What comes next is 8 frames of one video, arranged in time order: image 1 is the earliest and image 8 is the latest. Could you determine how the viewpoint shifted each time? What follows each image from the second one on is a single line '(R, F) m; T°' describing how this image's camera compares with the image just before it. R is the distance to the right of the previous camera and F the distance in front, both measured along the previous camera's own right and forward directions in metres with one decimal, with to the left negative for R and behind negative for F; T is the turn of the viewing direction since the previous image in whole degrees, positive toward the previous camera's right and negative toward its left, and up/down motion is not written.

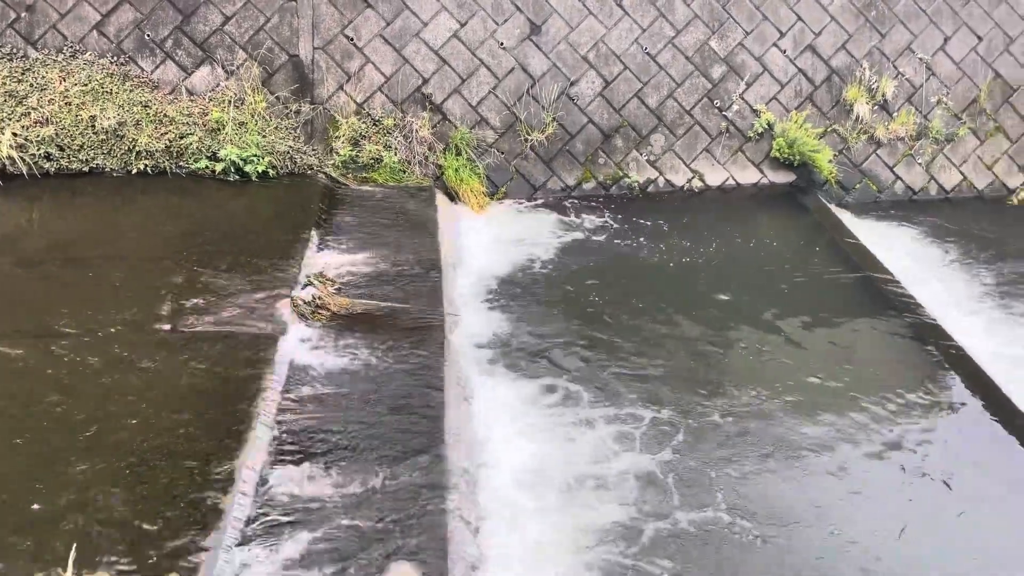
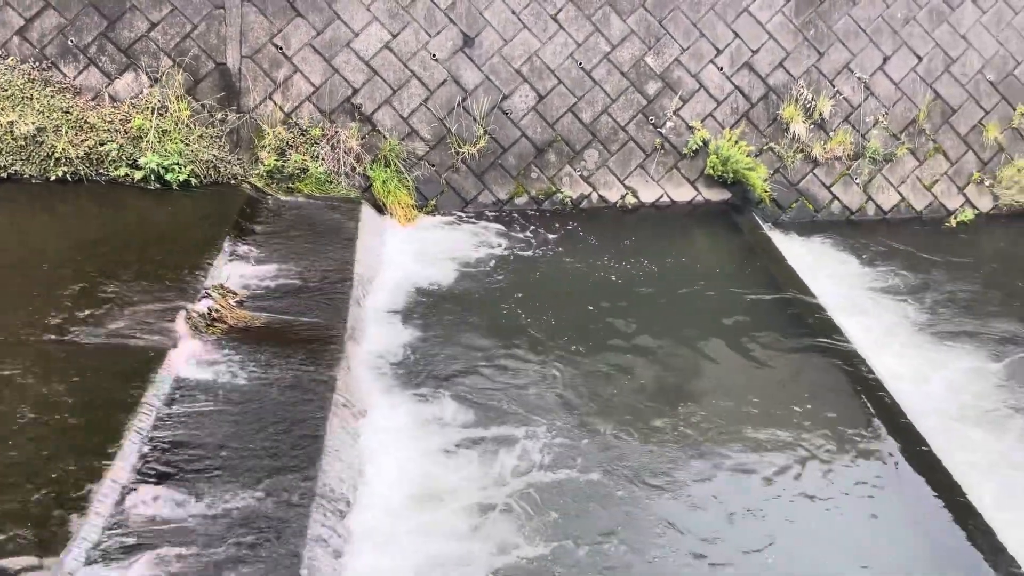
(+0.5, +0.1) m; 0°
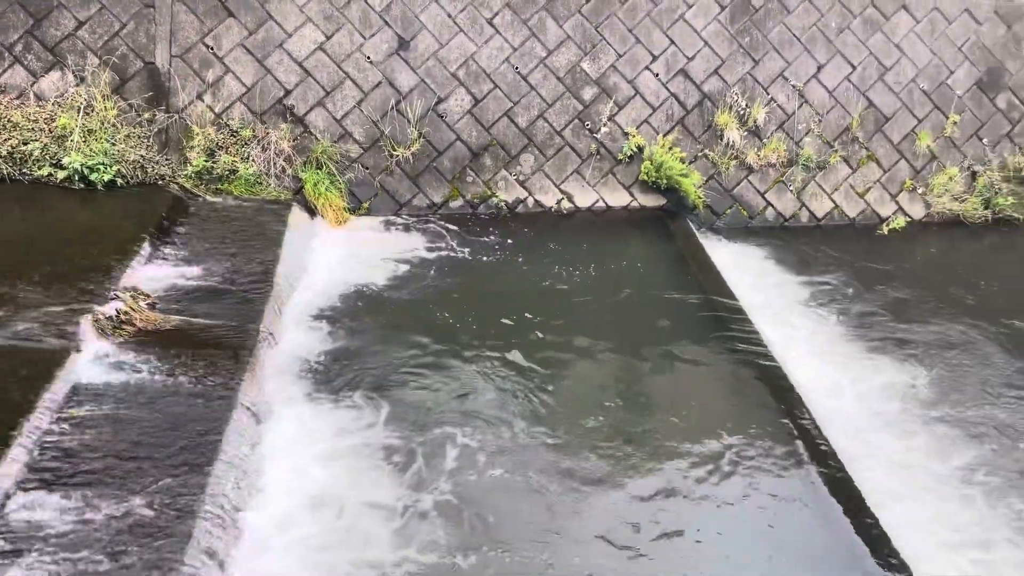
(+0.4, 0.0) m; +1°
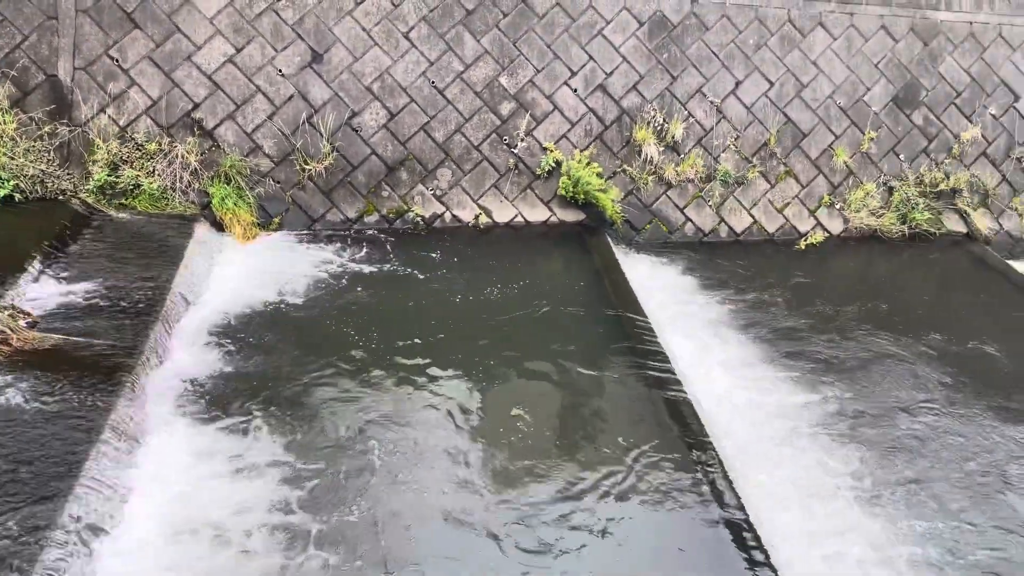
(+0.5, 0.0) m; +1°
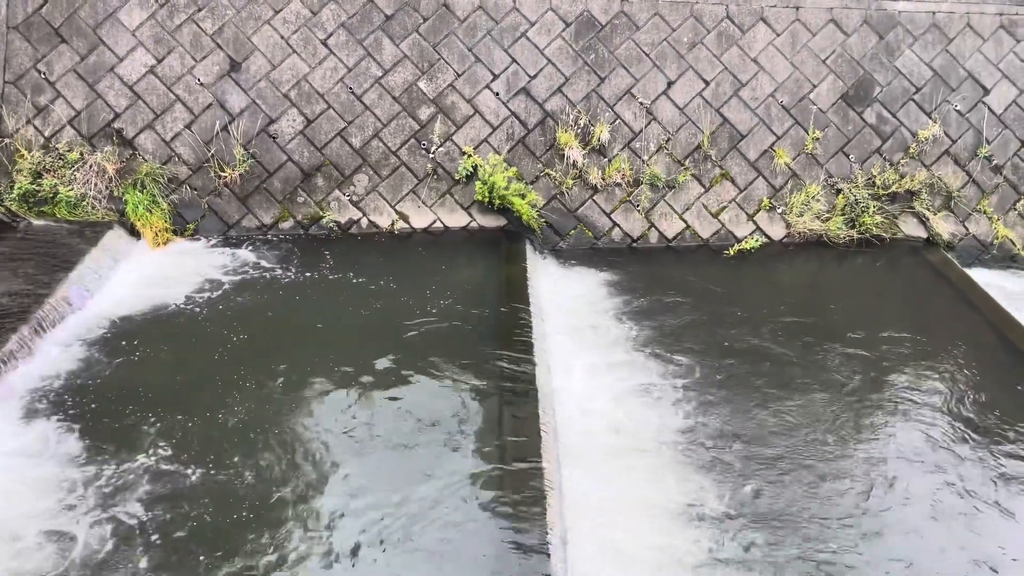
(+0.9, +0.2) m; -5°
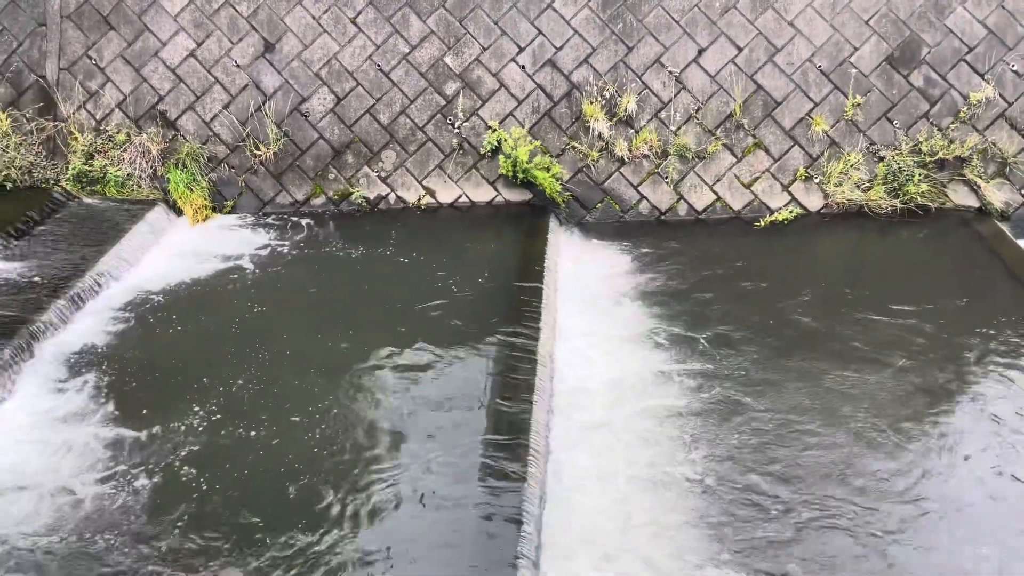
(+0.2, 0.0) m; -5°
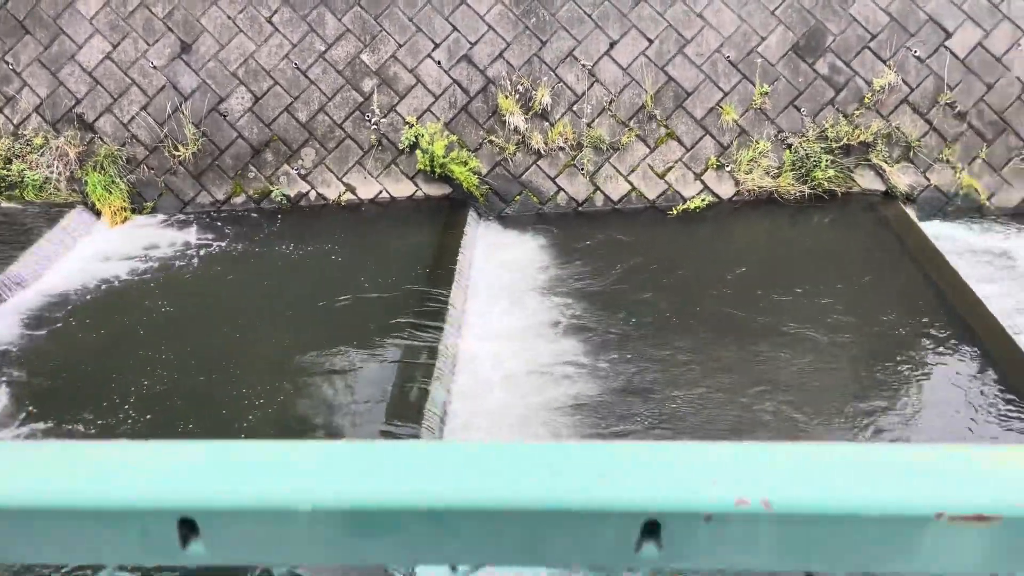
(+0.5, -0.1) m; +1°
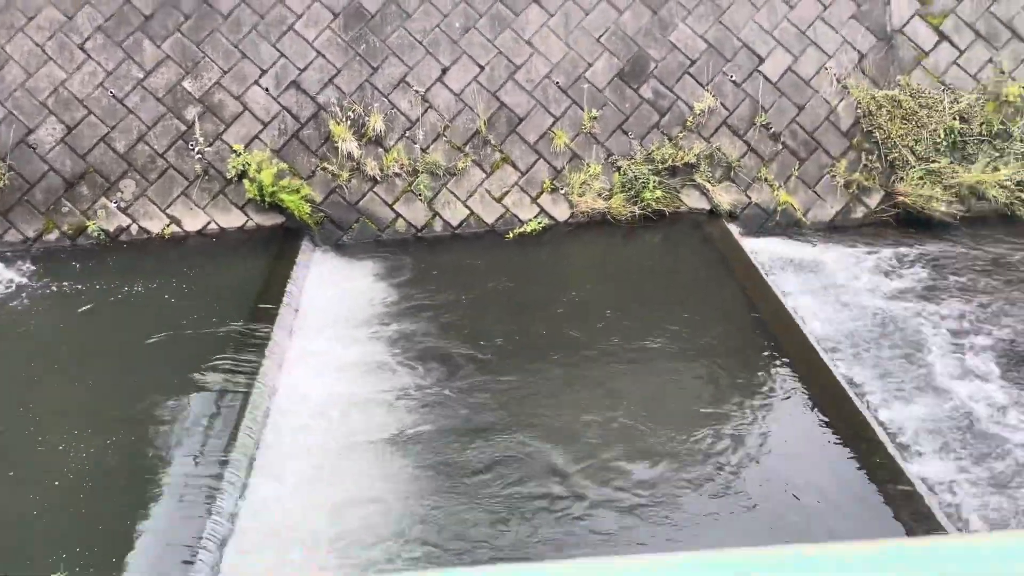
(+0.7, 0.0) m; +6°
